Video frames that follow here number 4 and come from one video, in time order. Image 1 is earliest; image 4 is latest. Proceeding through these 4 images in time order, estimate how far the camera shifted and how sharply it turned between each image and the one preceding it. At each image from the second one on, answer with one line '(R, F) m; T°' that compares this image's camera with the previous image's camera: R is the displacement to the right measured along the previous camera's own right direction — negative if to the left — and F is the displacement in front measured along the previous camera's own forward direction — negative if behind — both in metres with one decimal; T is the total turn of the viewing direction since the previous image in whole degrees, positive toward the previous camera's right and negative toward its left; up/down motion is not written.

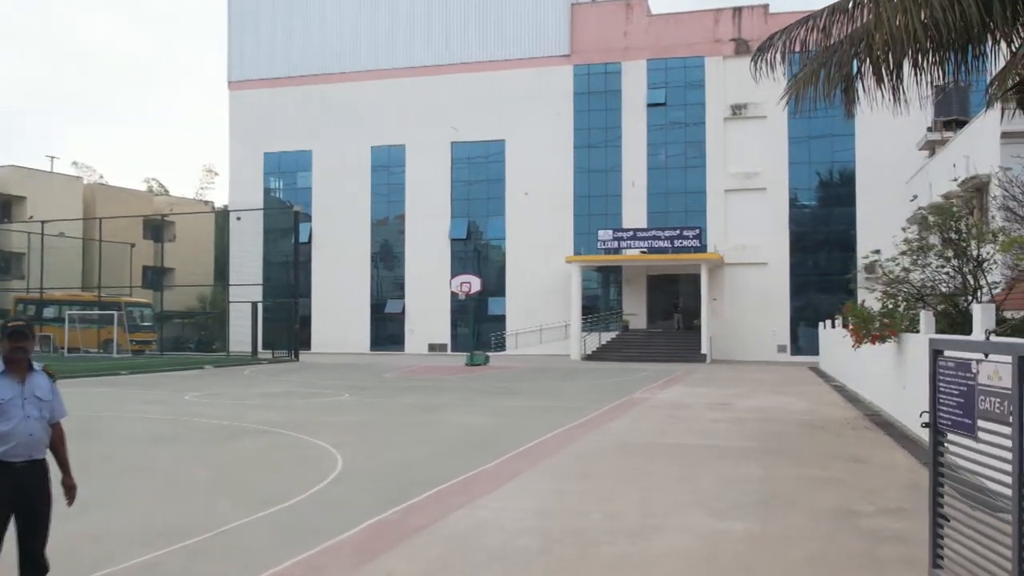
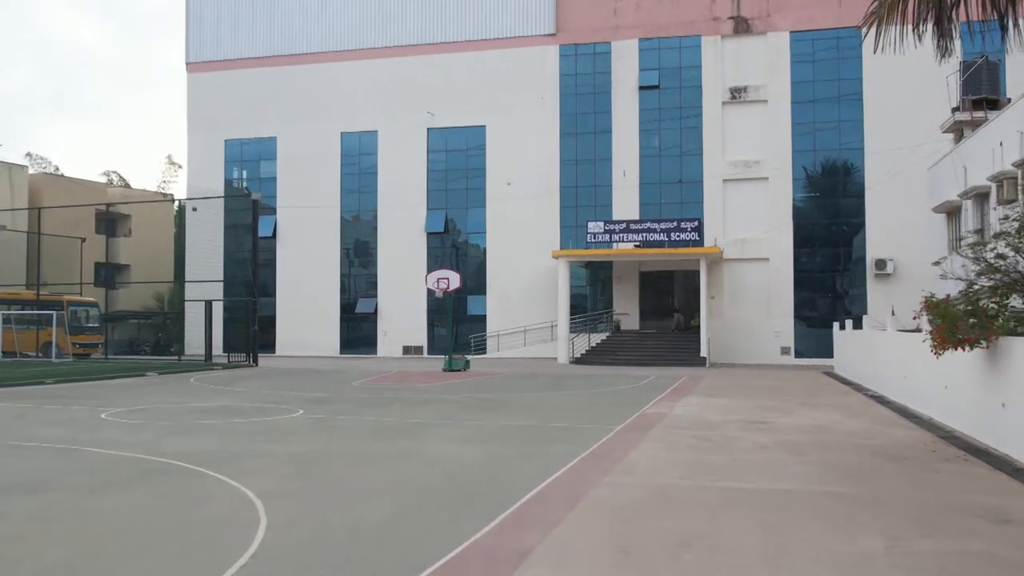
(-0.1, +2.8) m; +1°
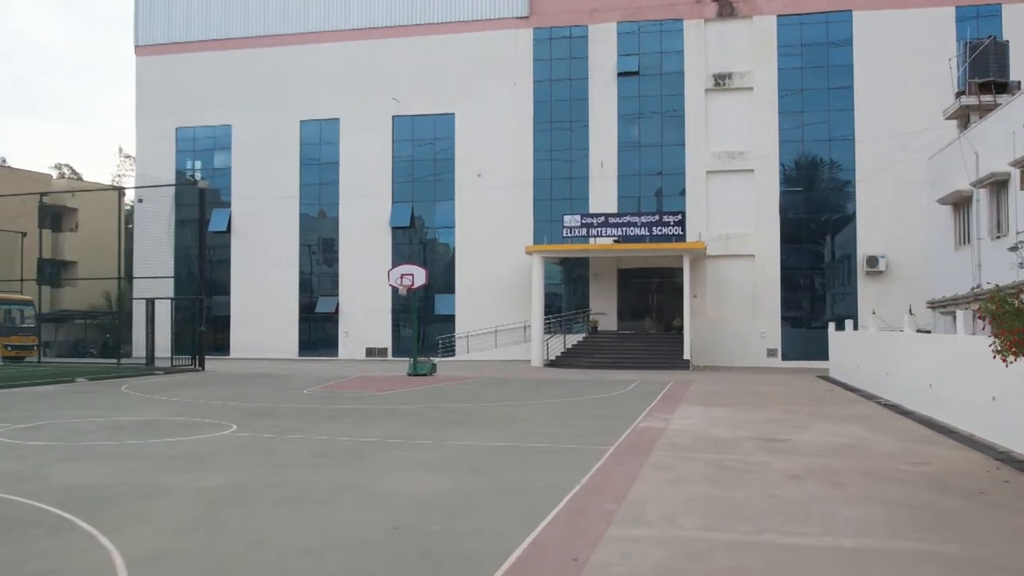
(0.0, +2.1) m; +2°
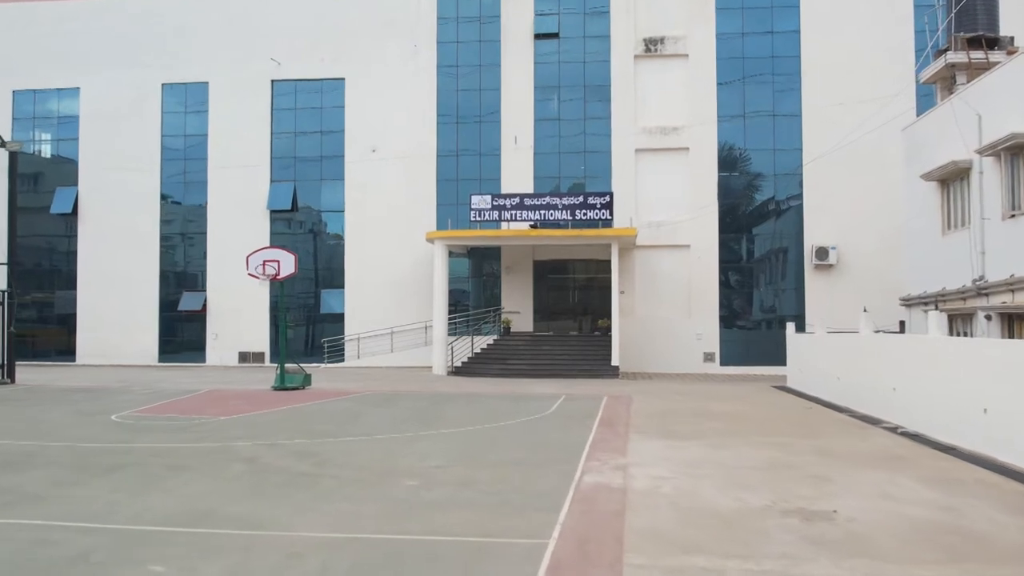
(+0.3, +4.4) m; +5°
